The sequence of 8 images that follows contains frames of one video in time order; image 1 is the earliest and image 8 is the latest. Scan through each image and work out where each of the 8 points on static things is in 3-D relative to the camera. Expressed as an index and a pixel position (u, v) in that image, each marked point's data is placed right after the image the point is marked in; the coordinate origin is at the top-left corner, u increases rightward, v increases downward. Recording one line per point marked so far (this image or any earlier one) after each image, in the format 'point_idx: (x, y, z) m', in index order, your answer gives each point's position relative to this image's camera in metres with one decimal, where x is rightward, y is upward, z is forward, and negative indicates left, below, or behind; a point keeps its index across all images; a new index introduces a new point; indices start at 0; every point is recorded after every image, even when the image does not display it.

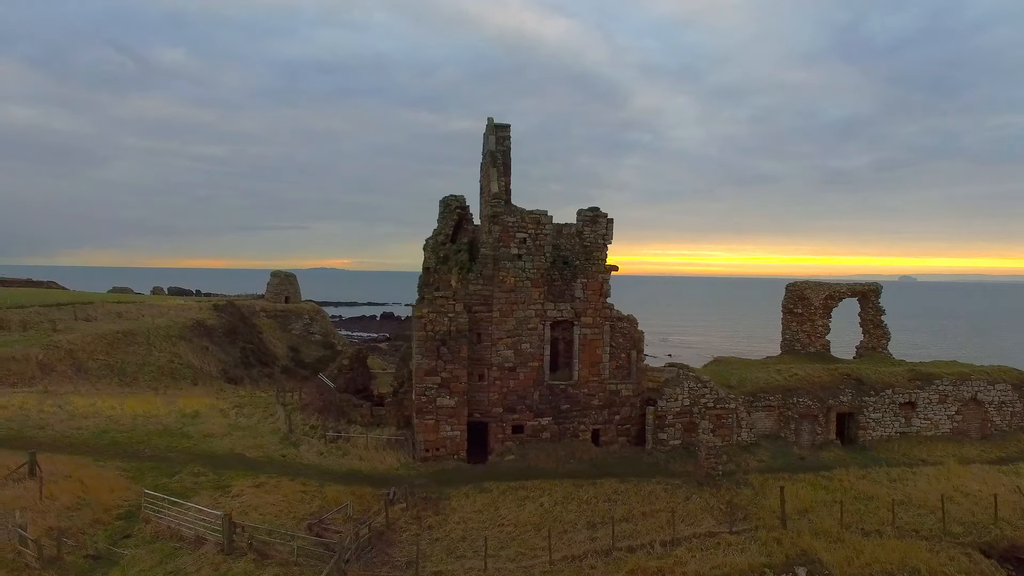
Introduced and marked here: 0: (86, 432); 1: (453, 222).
0: (-12.1, -4.1, +15.9) m
1: (-1.9, +2.2, +19.0) m
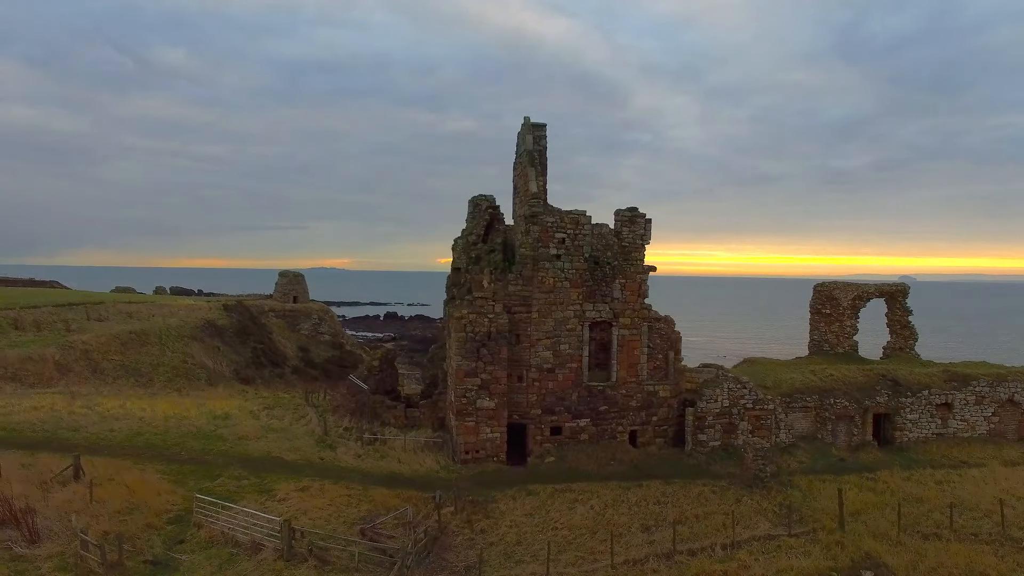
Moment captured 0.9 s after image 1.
0: (-11.0, -4.2, +15.8) m
1: (-0.9, +2.2, +18.9) m
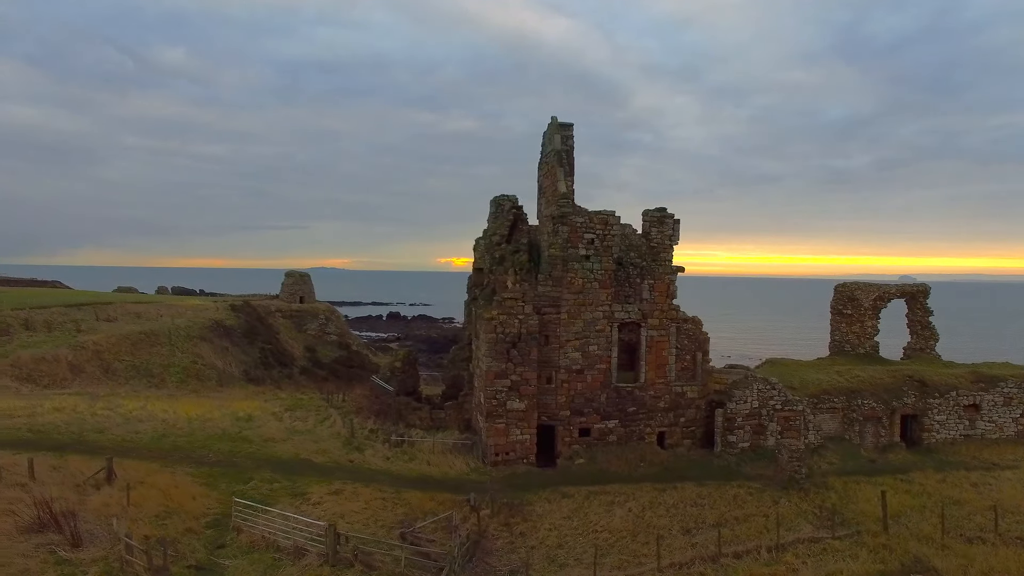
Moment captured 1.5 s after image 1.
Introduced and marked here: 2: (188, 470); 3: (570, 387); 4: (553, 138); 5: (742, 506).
0: (-10.2, -4.2, +15.8) m
1: (-0.1, +2.2, +18.8) m
2: (-7.7, -4.4, +13.4) m
3: (+1.6, -2.7, +15.5) m
4: (+1.2, +4.3, +16.3) m
5: (+5.0, -4.7, +12.2) m
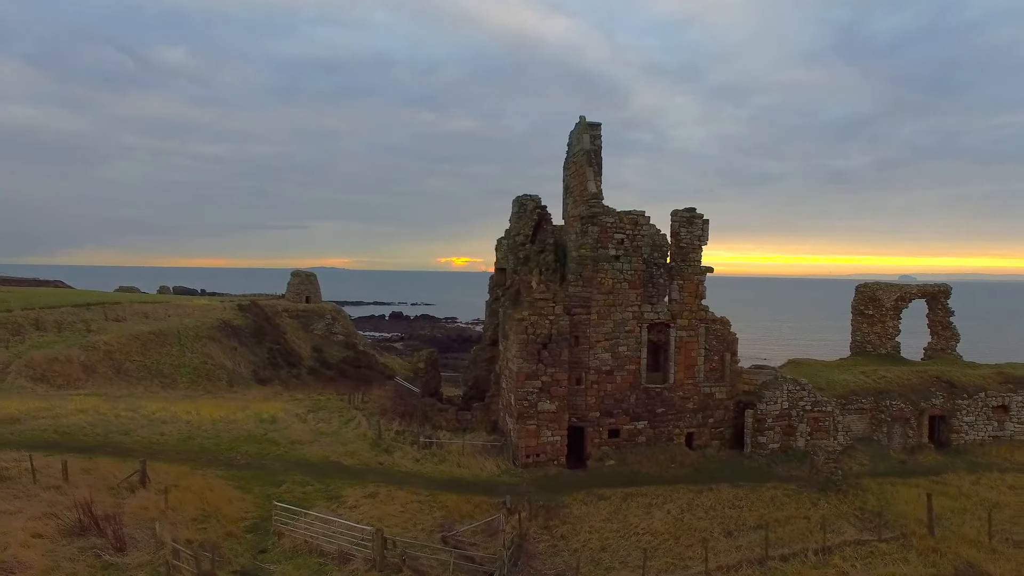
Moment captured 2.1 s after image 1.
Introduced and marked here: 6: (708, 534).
0: (-9.4, -4.2, +15.7) m
1: (+0.7, +2.2, +18.8) m
2: (-6.9, -4.4, +13.3) m
3: (+2.4, -2.7, +15.4) m
4: (+2.0, +4.3, +16.3) m
5: (+5.8, -4.7, +12.1) m
6: (+3.8, -4.8, +11.1) m
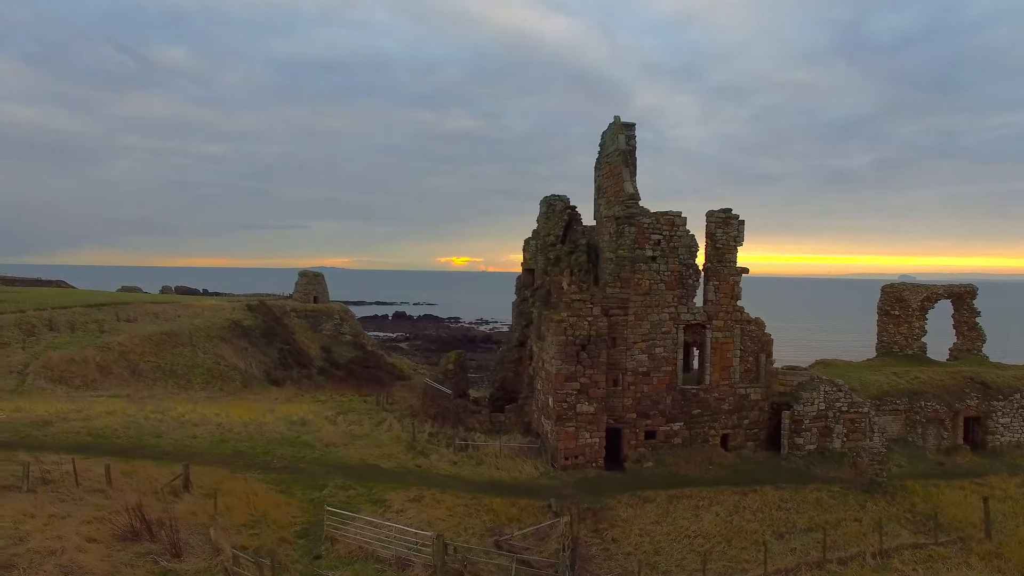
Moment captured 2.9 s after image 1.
0: (-8.5, -4.2, +15.6) m
1: (+1.6, +2.1, +18.7) m
2: (-5.9, -4.4, +13.2) m
3: (+3.4, -2.8, +15.3) m
4: (+3.0, +4.3, +16.2) m
5: (+6.7, -4.7, +12.0) m
6: (+4.8, -4.9, +11.0) m
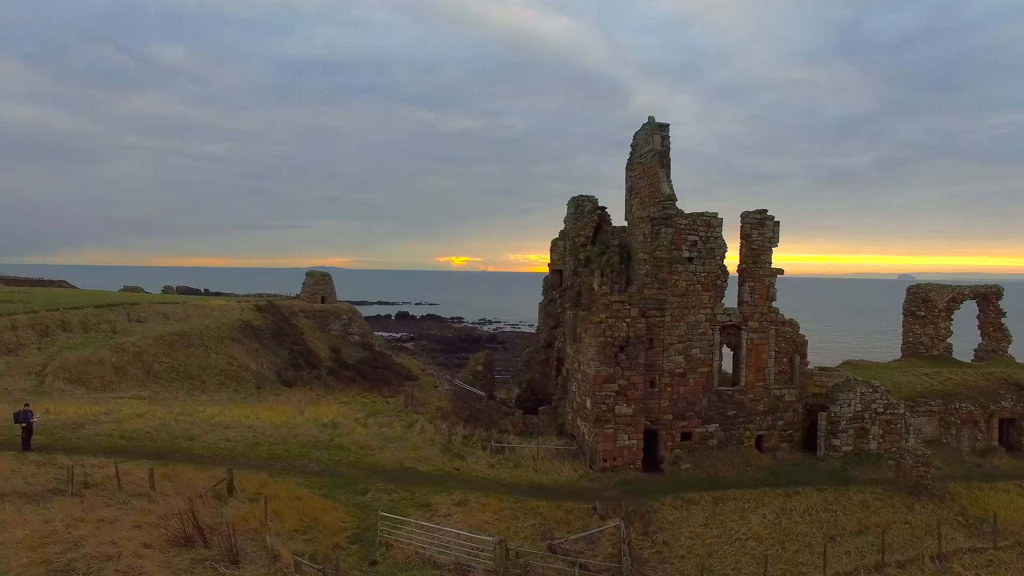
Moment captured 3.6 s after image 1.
0: (-7.5, -4.3, +15.5) m
1: (+2.6, +2.1, +18.6) m
2: (-5.0, -4.4, +13.2) m
3: (+4.3, -2.8, +15.3) m
4: (+4.0, +4.3, +16.1) m
5: (+7.7, -4.7, +12.0) m
6: (+5.8, -4.9, +11.0) m
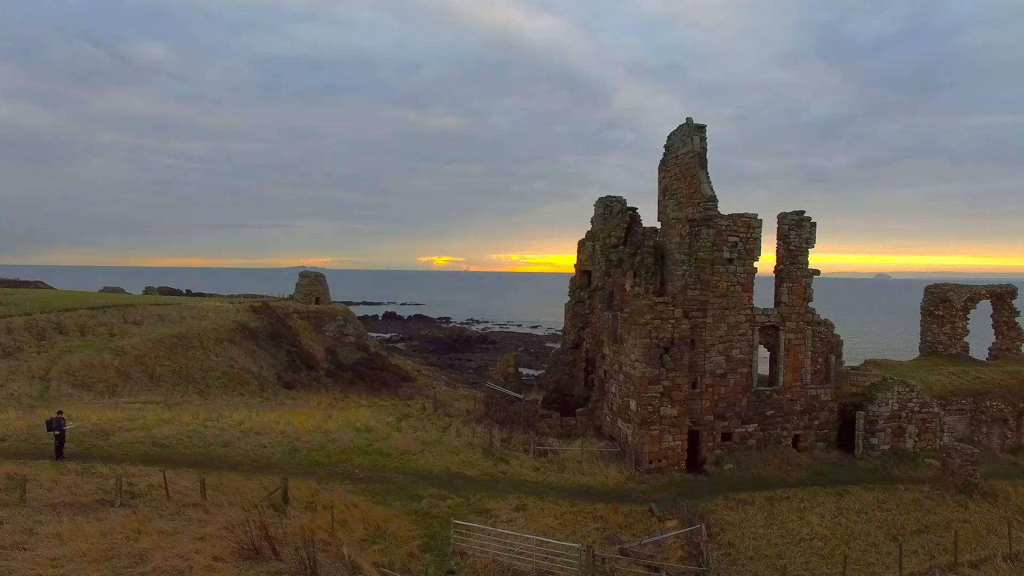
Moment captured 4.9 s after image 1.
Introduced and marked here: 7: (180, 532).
0: (-6.3, -4.3, +15.2) m
1: (+3.6, +2.1, +18.5) m
2: (-3.7, -4.5, +12.9) m
3: (+5.5, -2.8, +15.3) m
4: (+5.1, +4.2, +16.1) m
5: (+9.0, -4.7, +12.1) m
6: (+7.1, -4.9, +11.0) m
7: (-5.9, -4.3, +10.1) m
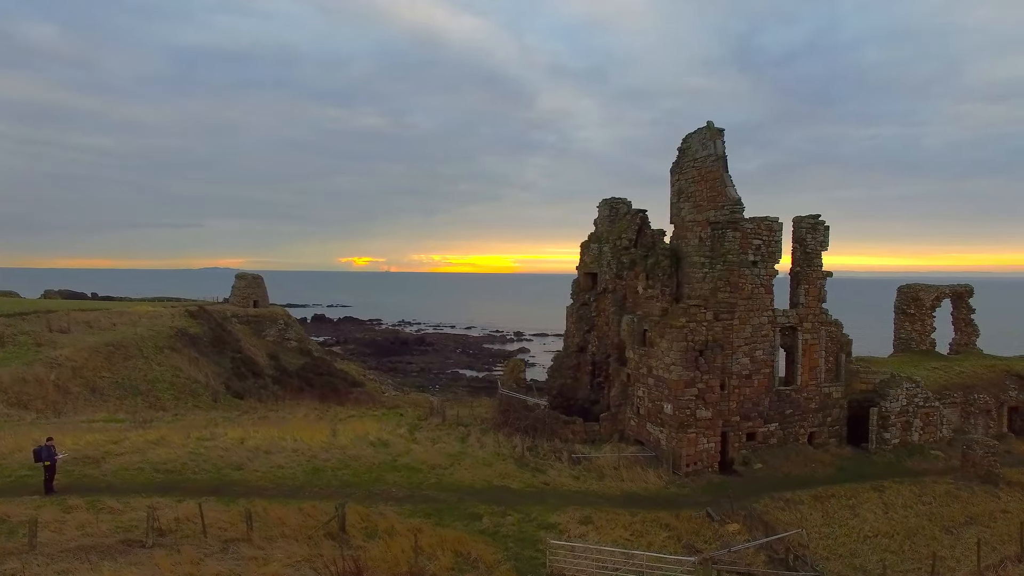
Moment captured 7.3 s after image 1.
0: (-5.3, -4.5, +13.9) m
1: (+4.1, +2.0, +18.5) m
2: (-2.5, -4.6, +11.9) m
3: (+6.4, -2.9, +15.5) m
4: (+5.8, +4.2, +16.2) m
5: (+10.2, -4.8, +12.7) m
6: (+8.5, -5.0, +11.4) m
7: (-4.3, -4.4, +8.9) m
